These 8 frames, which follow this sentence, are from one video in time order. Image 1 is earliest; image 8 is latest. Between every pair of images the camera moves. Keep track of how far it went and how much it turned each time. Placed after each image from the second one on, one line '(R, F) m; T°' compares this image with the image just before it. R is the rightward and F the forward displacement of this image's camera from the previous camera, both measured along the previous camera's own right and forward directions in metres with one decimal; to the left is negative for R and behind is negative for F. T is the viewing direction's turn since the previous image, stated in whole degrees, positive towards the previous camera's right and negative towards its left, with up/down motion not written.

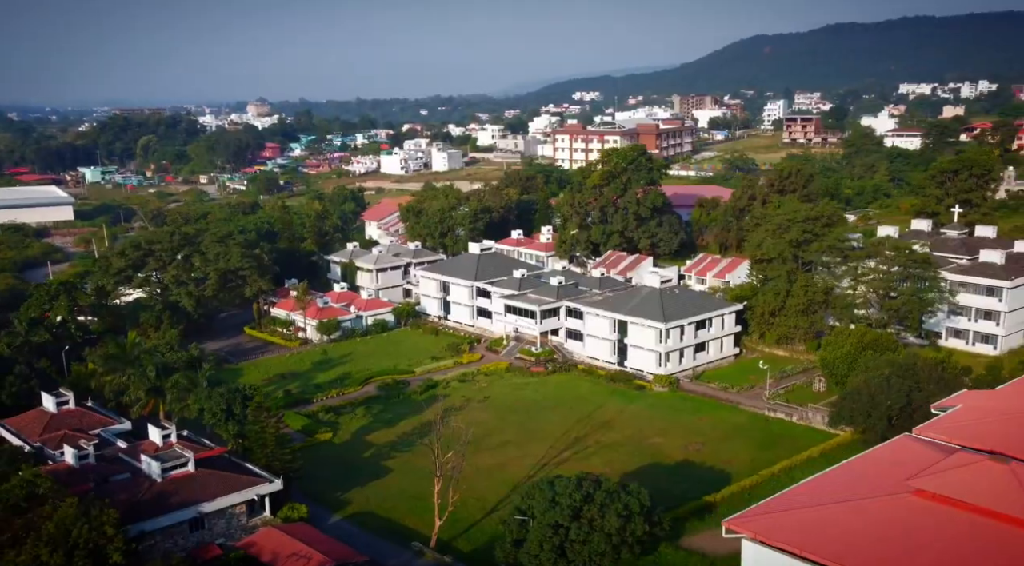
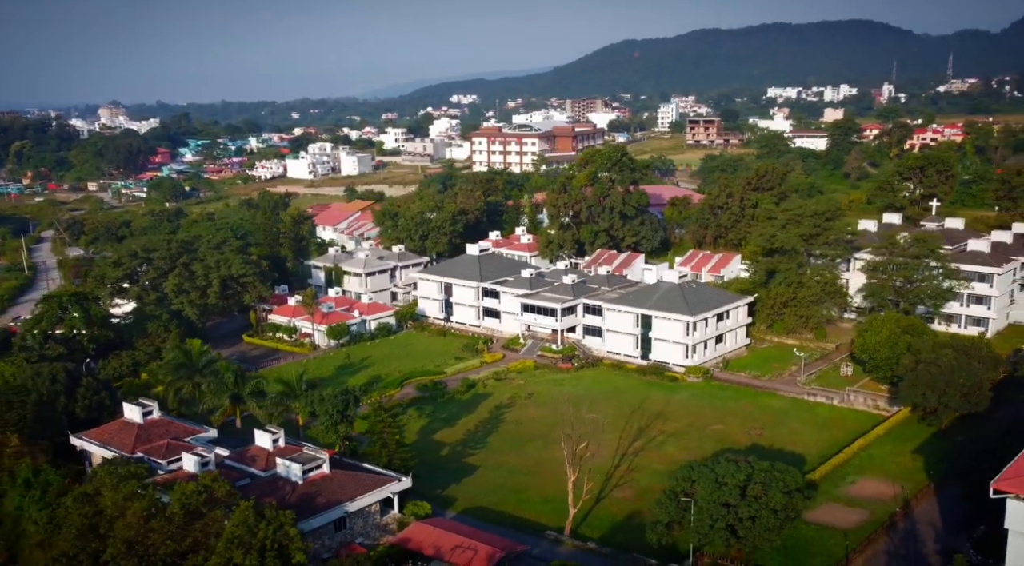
(-5.4, -0.5) m; +6°
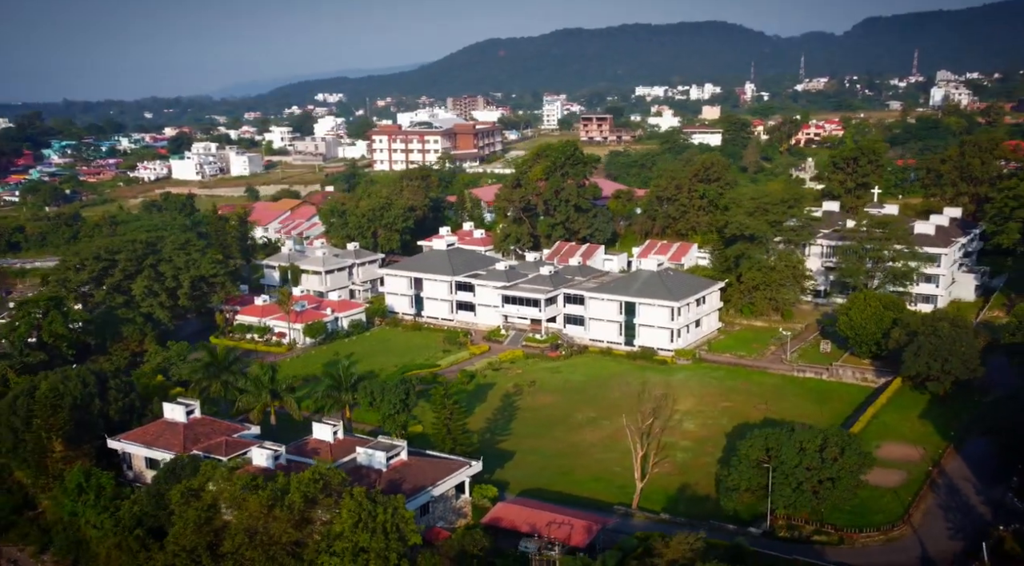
(-4.4, -0.4) m; +7°
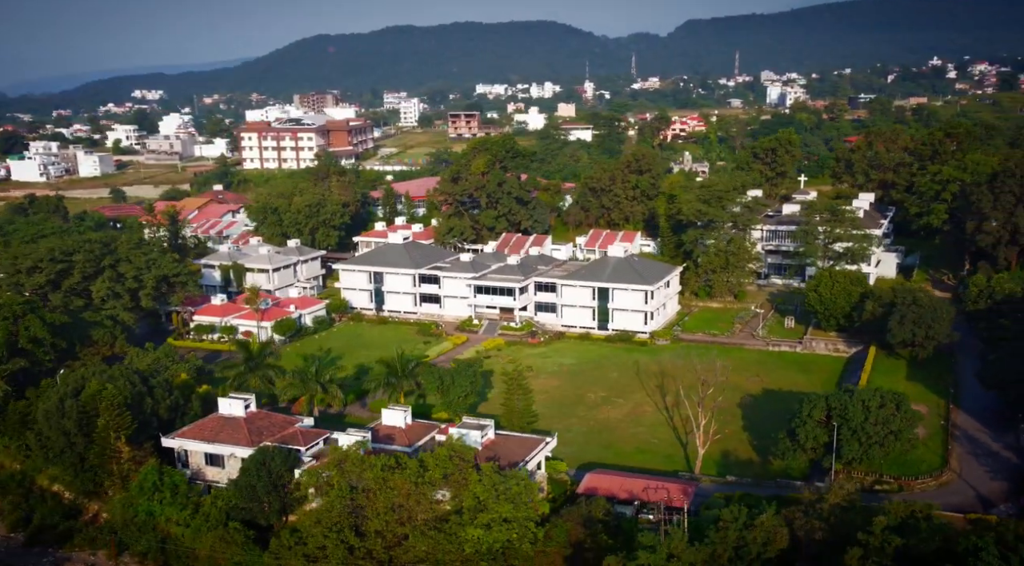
(-5.5, -0.5) m; +9°
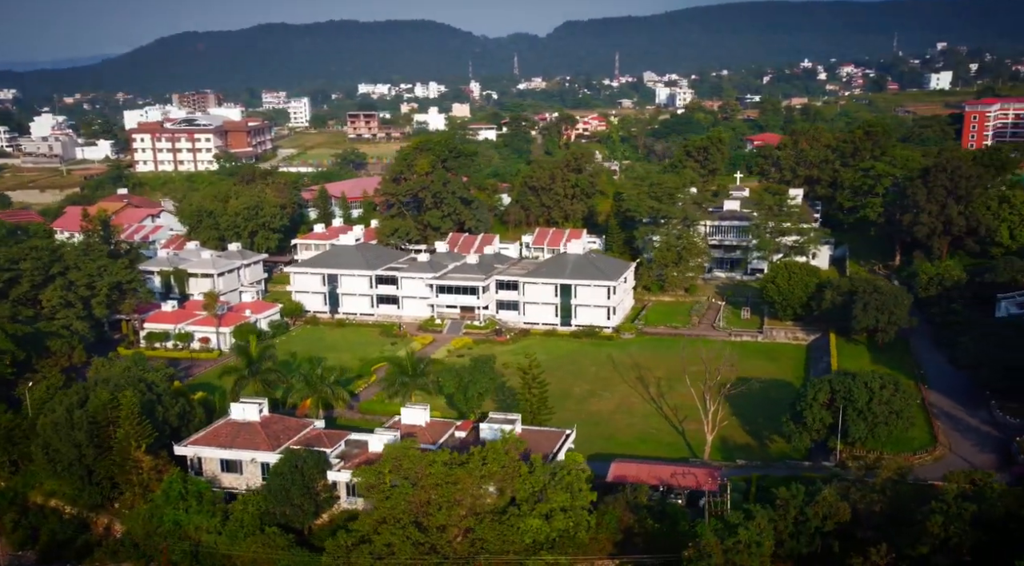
(-3.3, -0.2) m; +7°
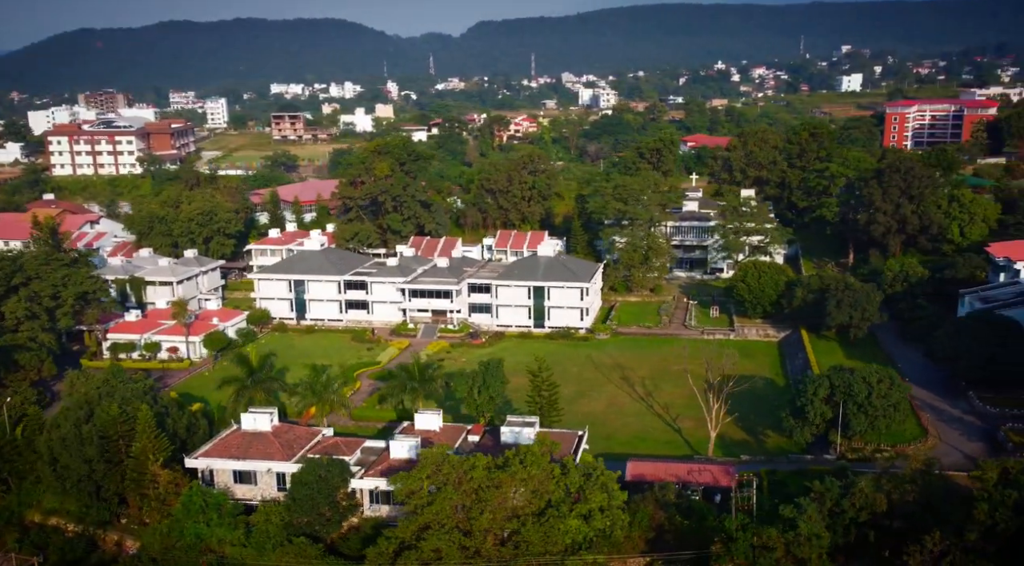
(-2.3, -0.1) m; +5°
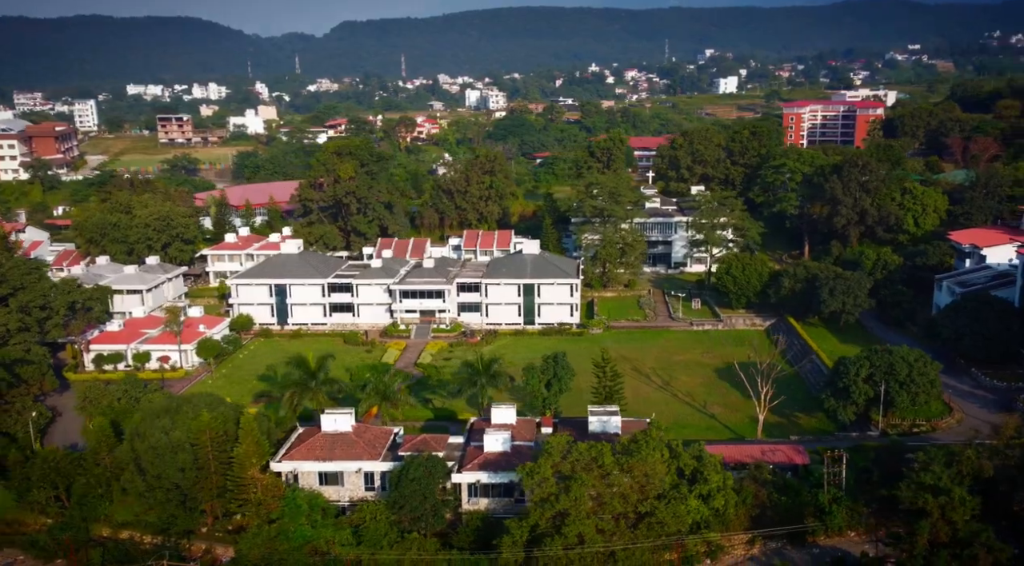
(-5.0, -0.3) m; +7°
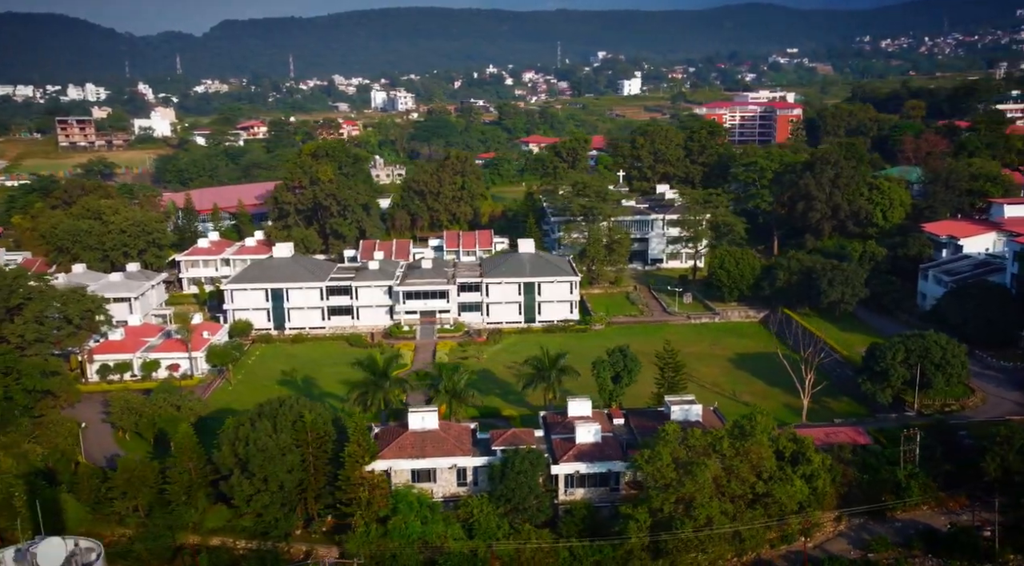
(-4.7, -0.4) m; +6°
